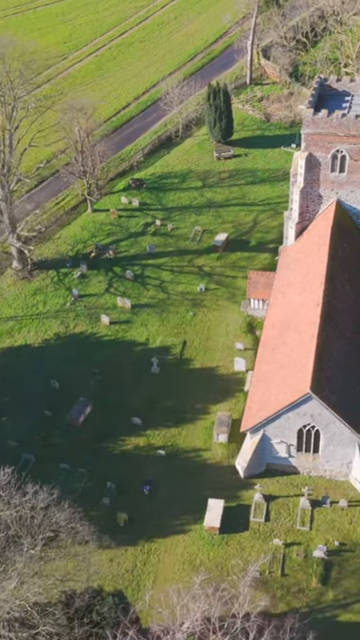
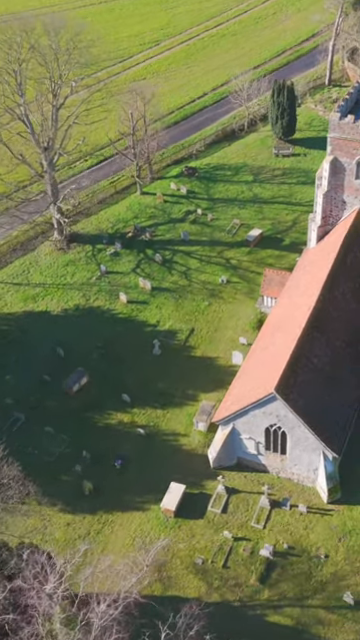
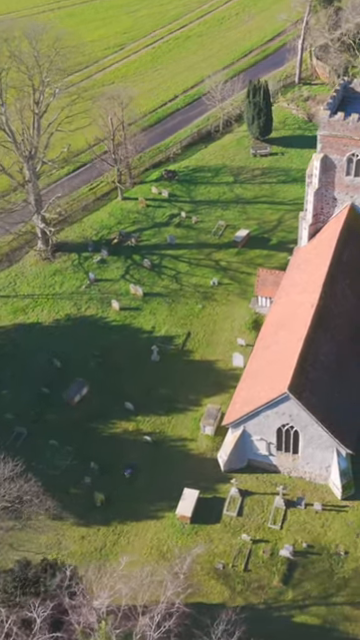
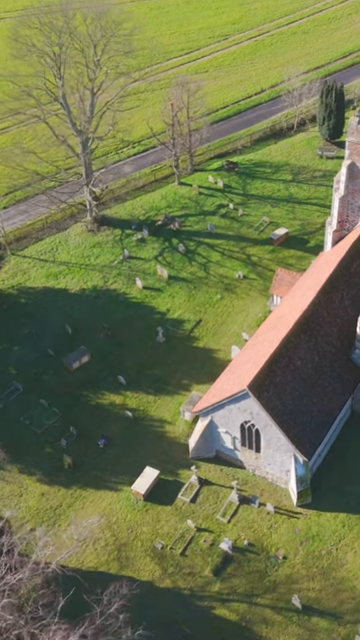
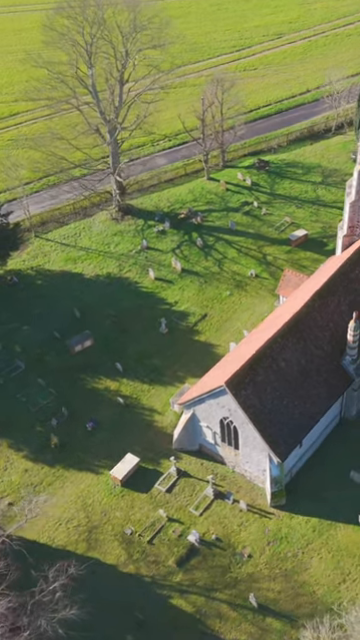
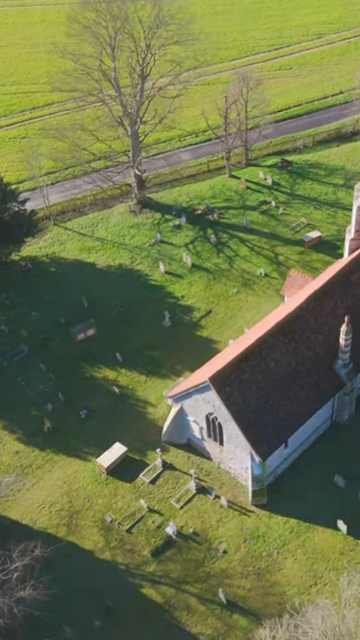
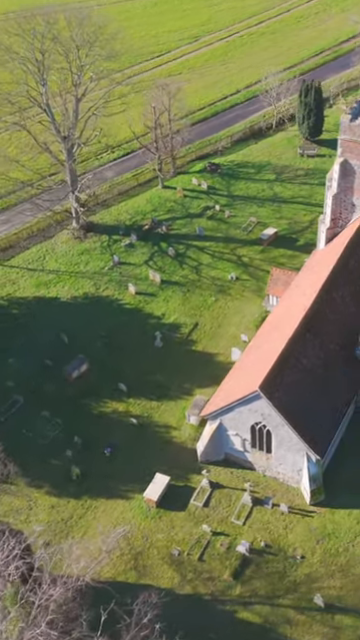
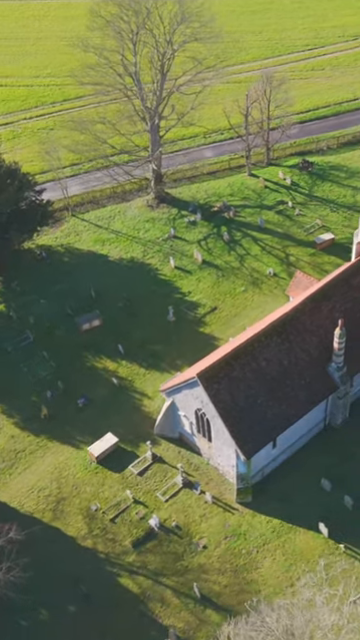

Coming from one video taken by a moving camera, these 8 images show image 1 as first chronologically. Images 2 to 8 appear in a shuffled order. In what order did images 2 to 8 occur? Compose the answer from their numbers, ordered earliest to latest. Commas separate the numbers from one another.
3, 2, 7, 4, 5, 6, 8
